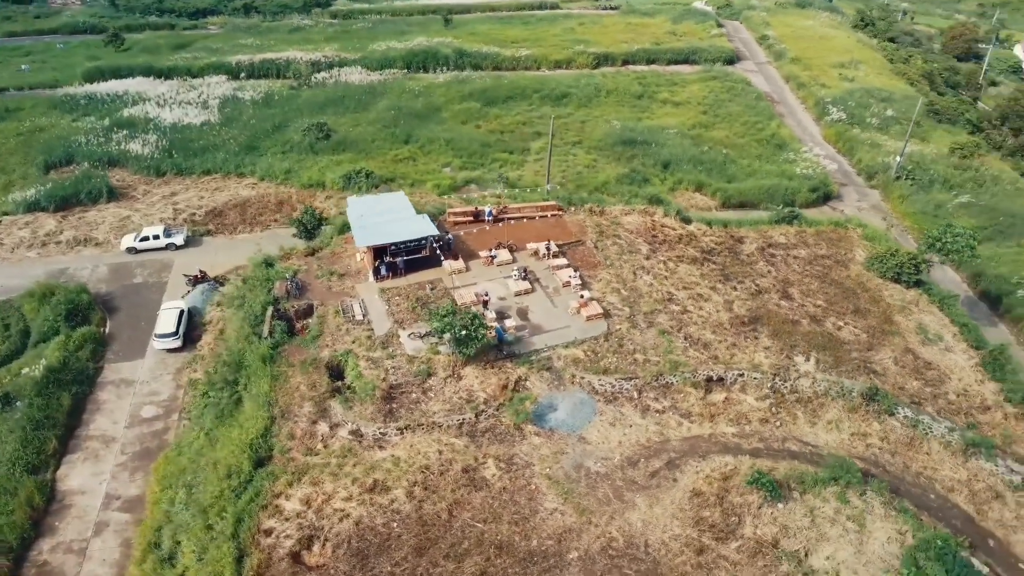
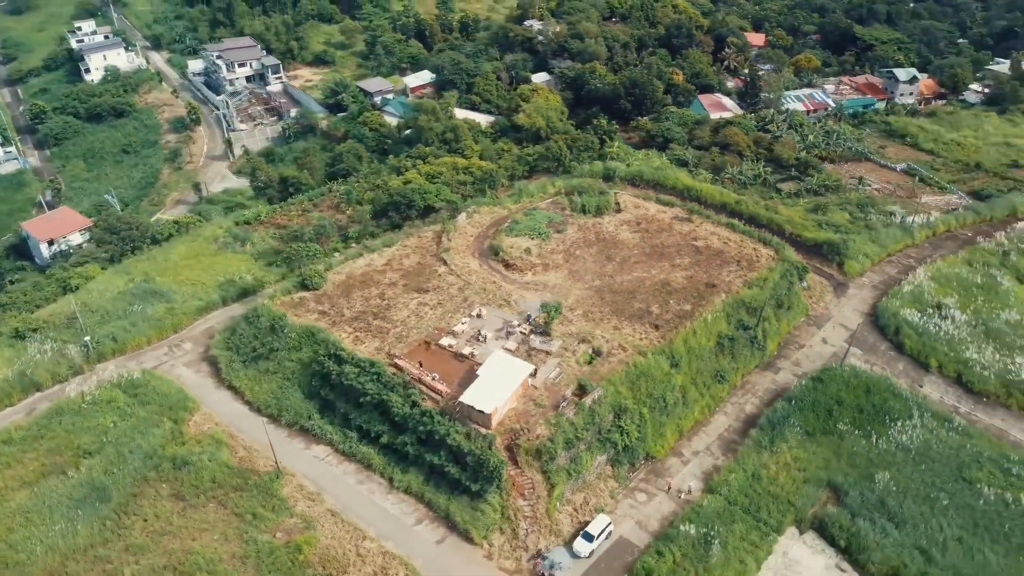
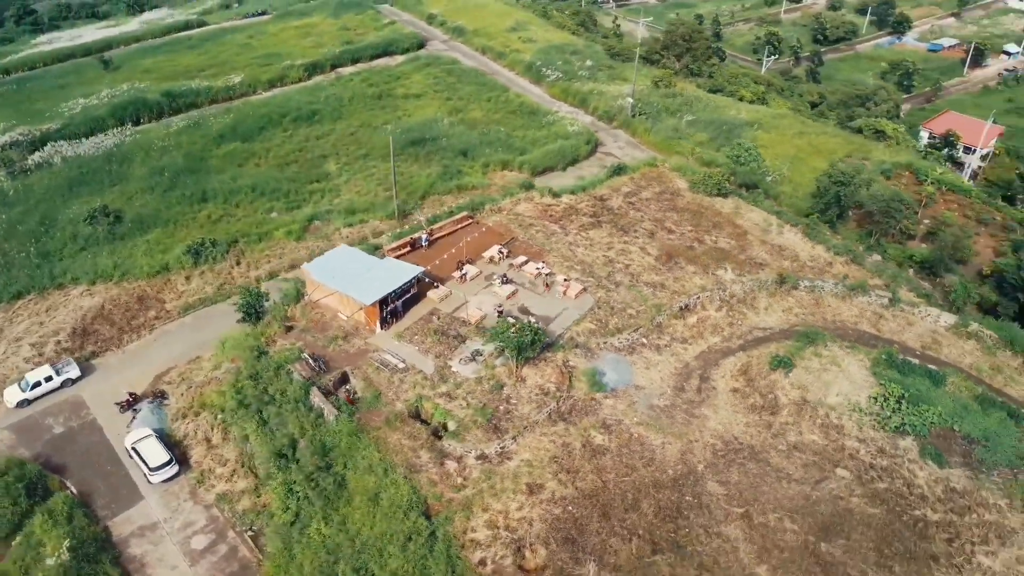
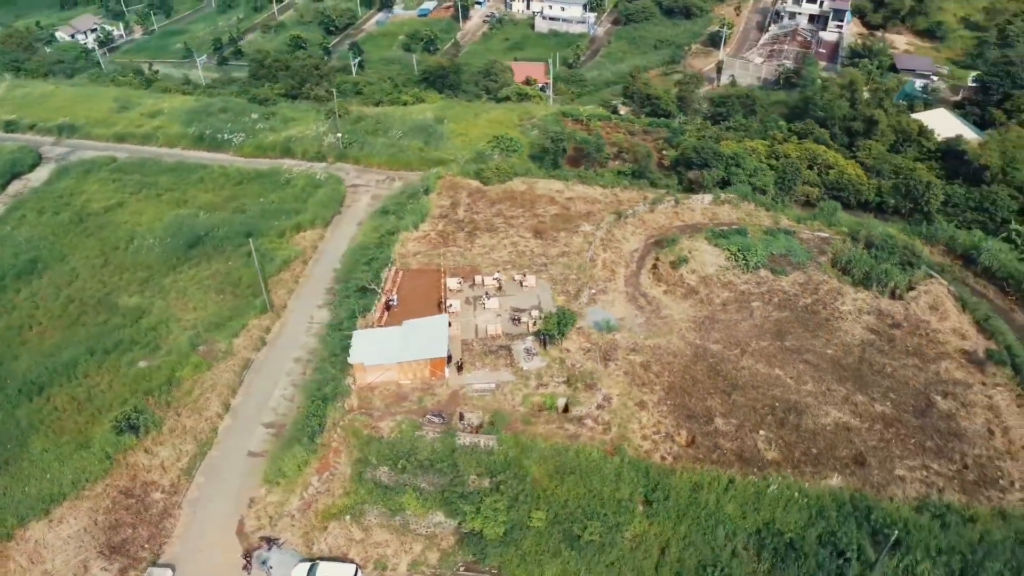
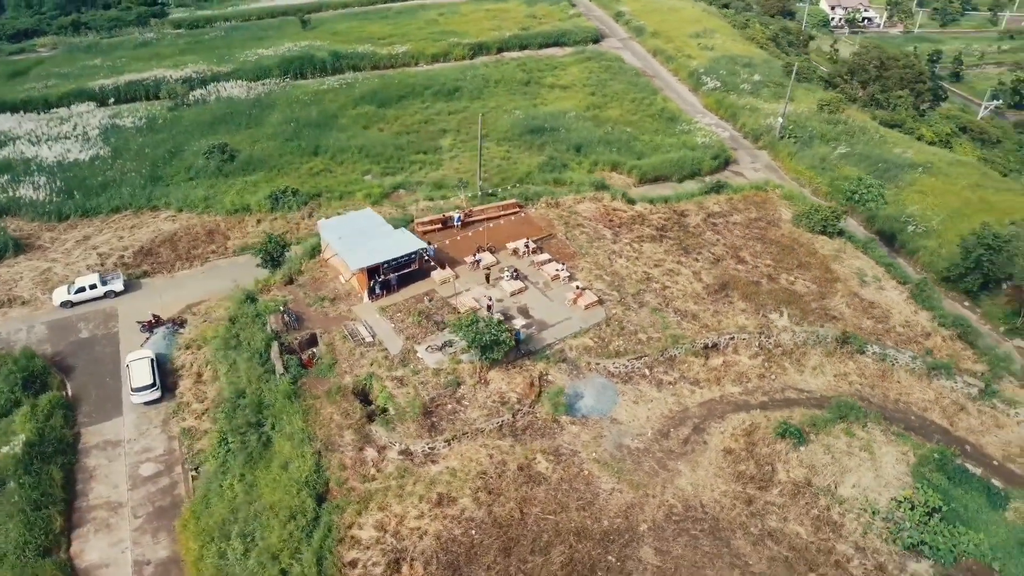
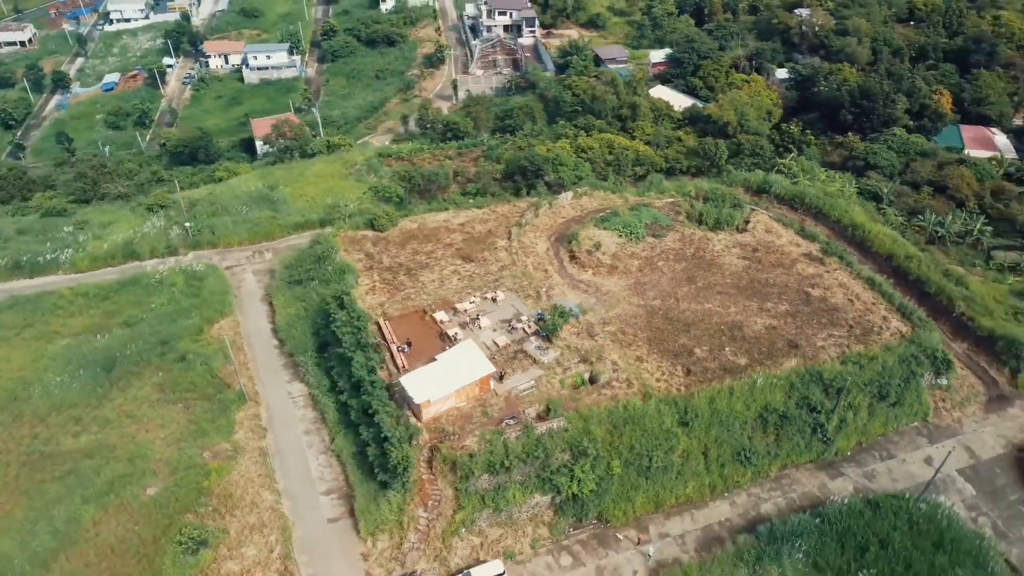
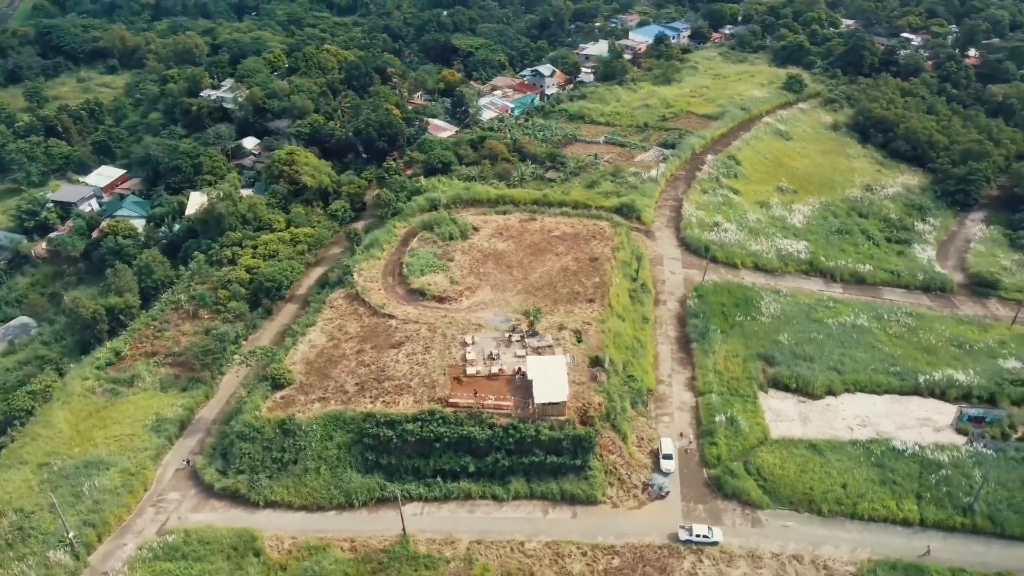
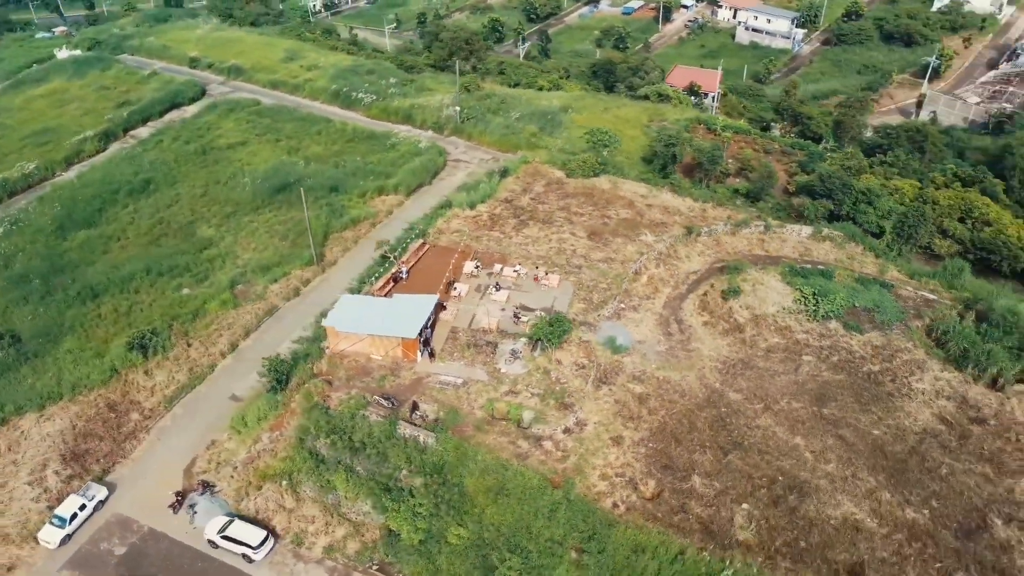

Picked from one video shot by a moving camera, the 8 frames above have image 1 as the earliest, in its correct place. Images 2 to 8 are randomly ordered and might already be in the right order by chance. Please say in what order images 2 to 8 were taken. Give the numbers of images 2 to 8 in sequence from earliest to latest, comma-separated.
5, 3, 8, 4, 6, 2, 7
